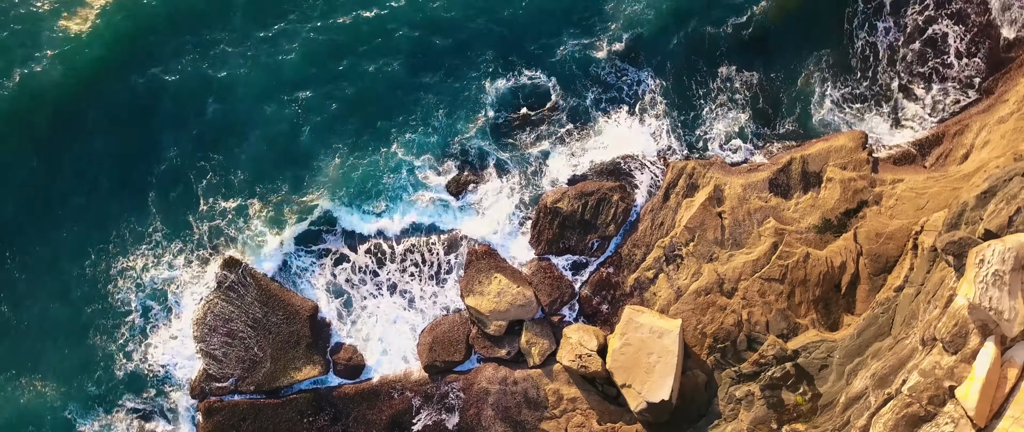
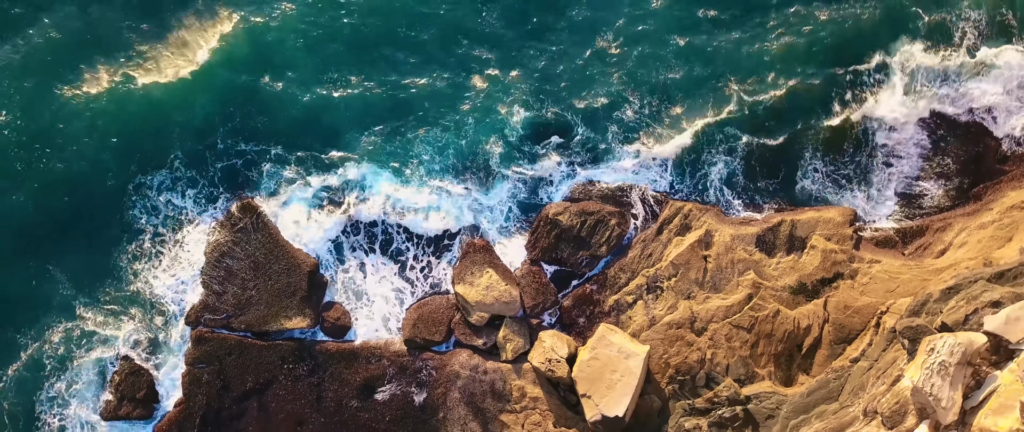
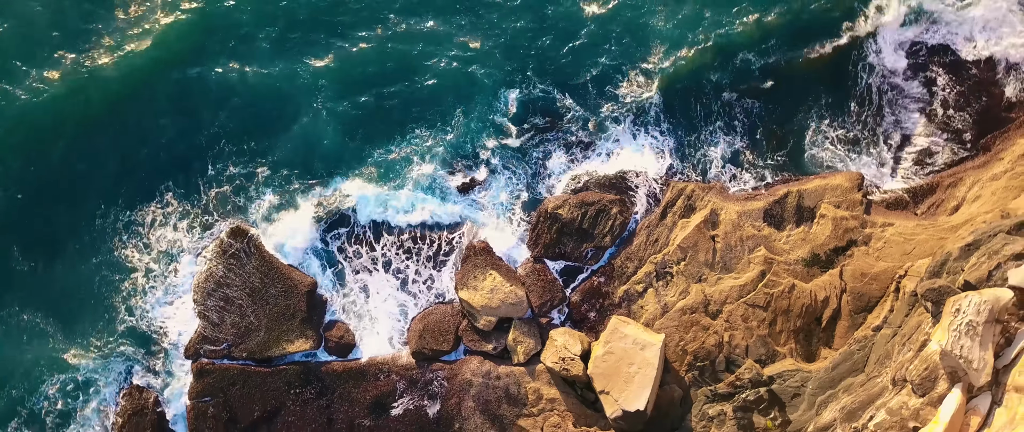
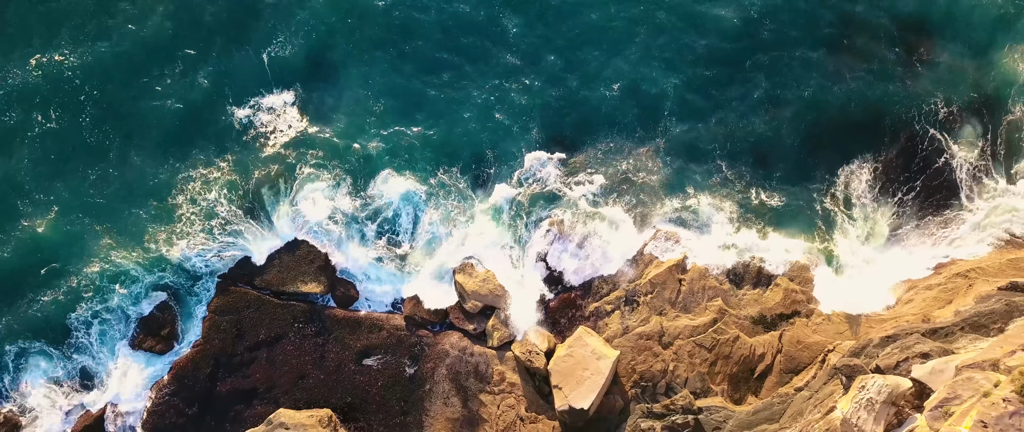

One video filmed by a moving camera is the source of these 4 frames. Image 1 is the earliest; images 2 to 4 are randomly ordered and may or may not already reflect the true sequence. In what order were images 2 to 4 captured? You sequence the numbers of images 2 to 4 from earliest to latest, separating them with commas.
3, 2, 4
